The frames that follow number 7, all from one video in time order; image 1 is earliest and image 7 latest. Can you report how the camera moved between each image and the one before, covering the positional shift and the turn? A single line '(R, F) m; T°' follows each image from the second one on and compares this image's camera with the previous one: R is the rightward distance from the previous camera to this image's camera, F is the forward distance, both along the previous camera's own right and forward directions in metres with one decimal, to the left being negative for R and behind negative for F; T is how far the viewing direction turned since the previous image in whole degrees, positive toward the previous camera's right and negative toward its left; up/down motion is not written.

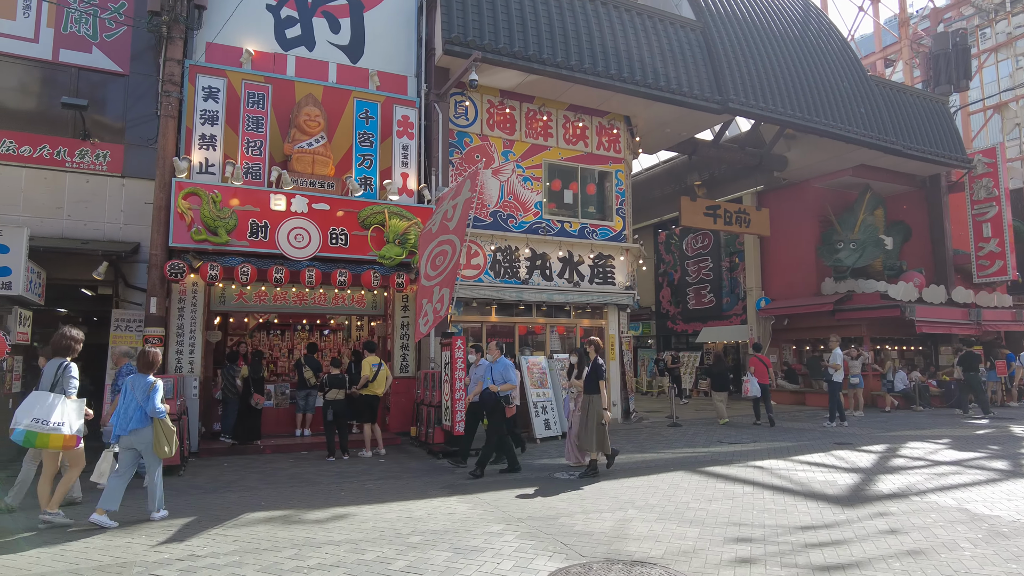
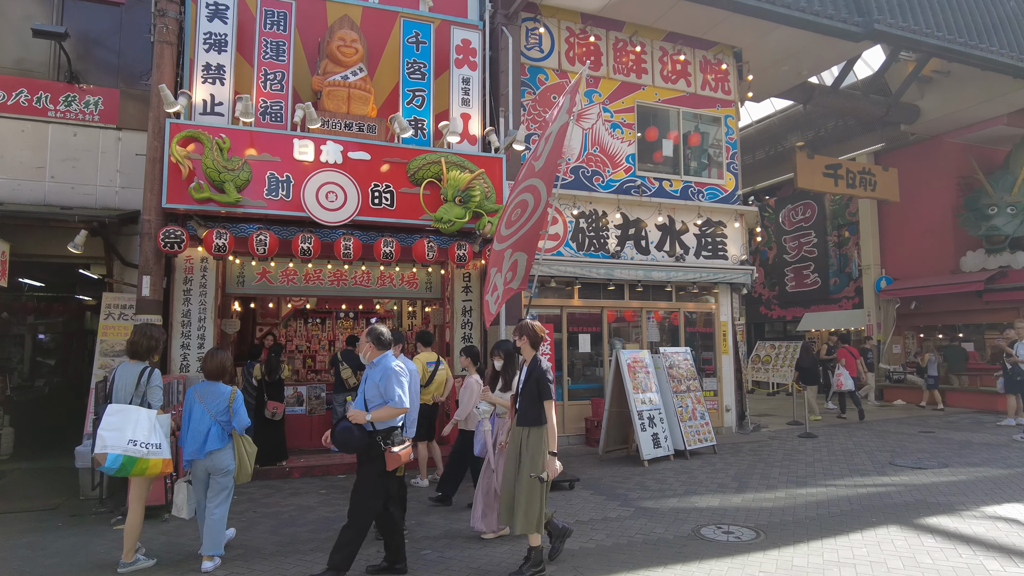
(-0.6, +2.8) m; -4°
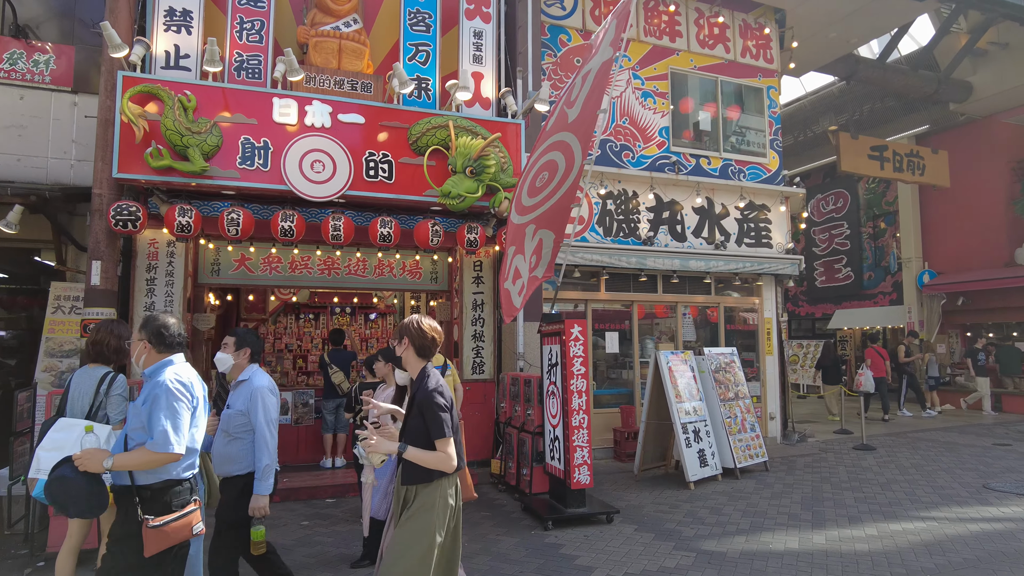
(-0.2, +1.4) m; 0°
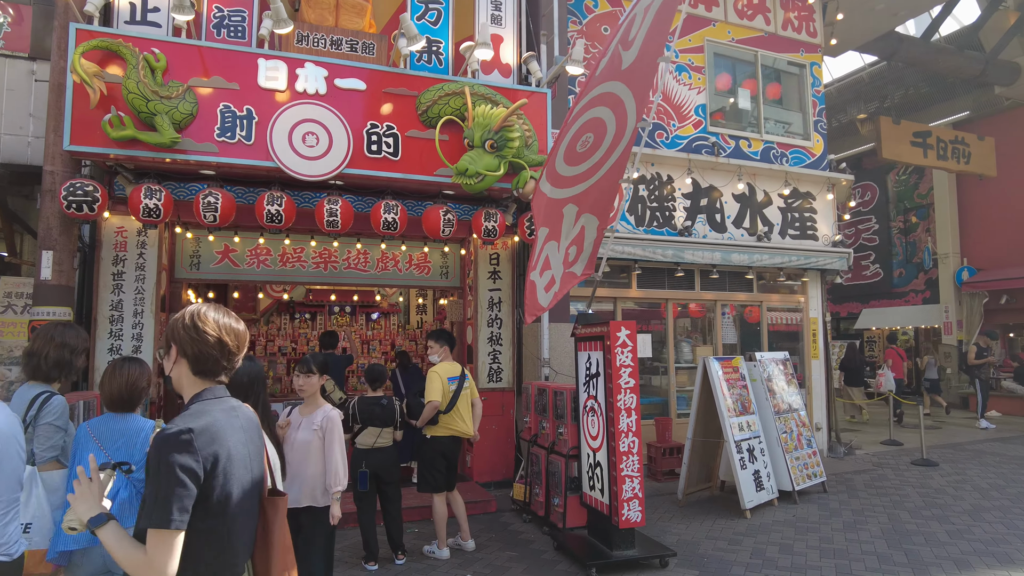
(-0.2, +1.1) m; 0°
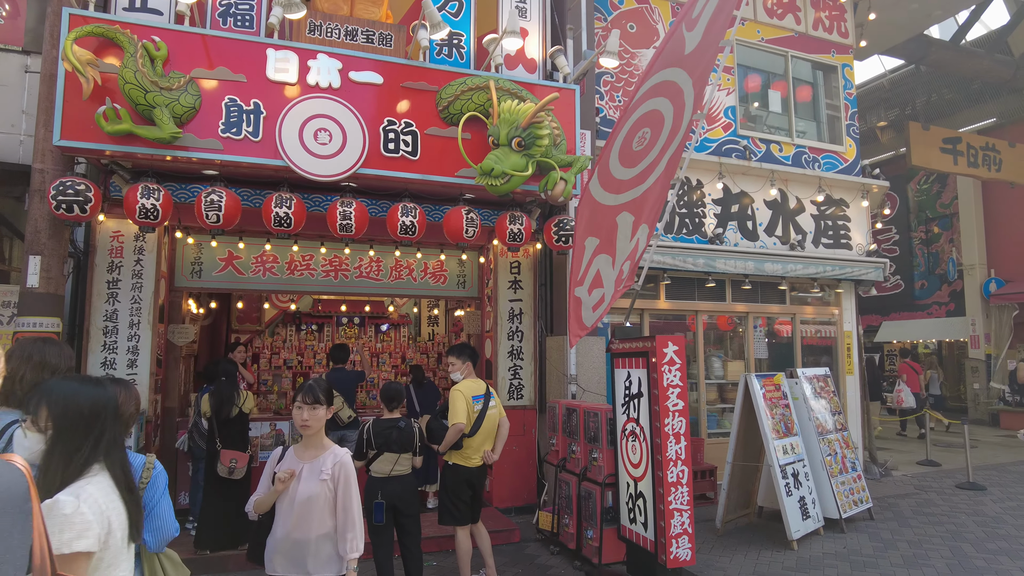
(-0.2, +0.5) m; 0°
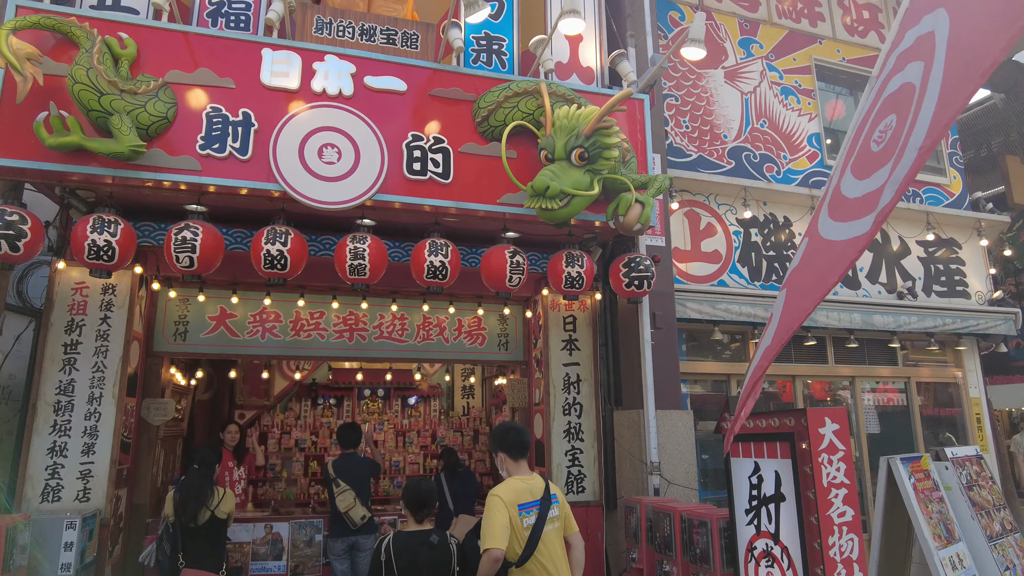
(-0.2, +1.4) m; -3°
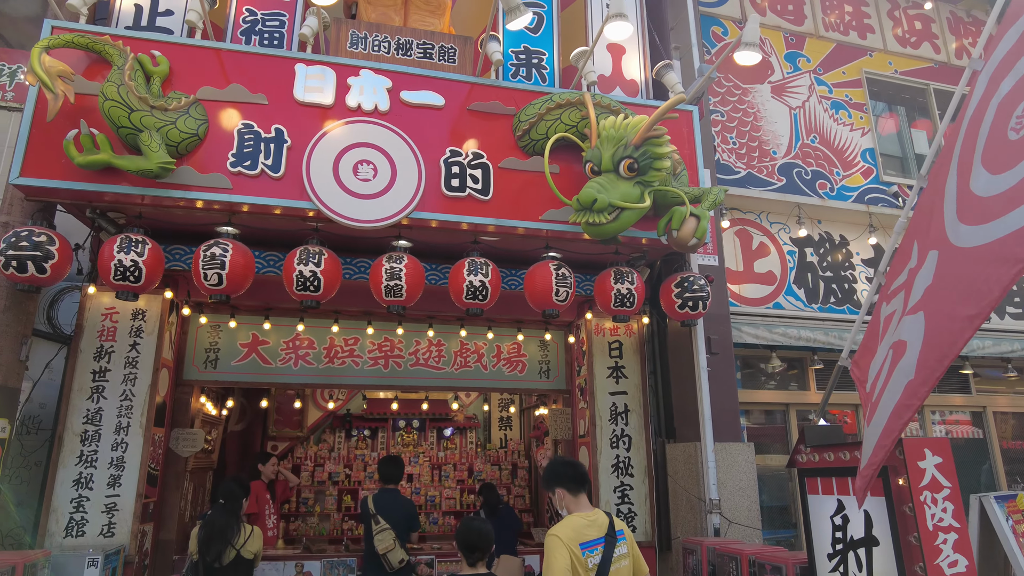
(-0.1, +0.3) m; -3°
